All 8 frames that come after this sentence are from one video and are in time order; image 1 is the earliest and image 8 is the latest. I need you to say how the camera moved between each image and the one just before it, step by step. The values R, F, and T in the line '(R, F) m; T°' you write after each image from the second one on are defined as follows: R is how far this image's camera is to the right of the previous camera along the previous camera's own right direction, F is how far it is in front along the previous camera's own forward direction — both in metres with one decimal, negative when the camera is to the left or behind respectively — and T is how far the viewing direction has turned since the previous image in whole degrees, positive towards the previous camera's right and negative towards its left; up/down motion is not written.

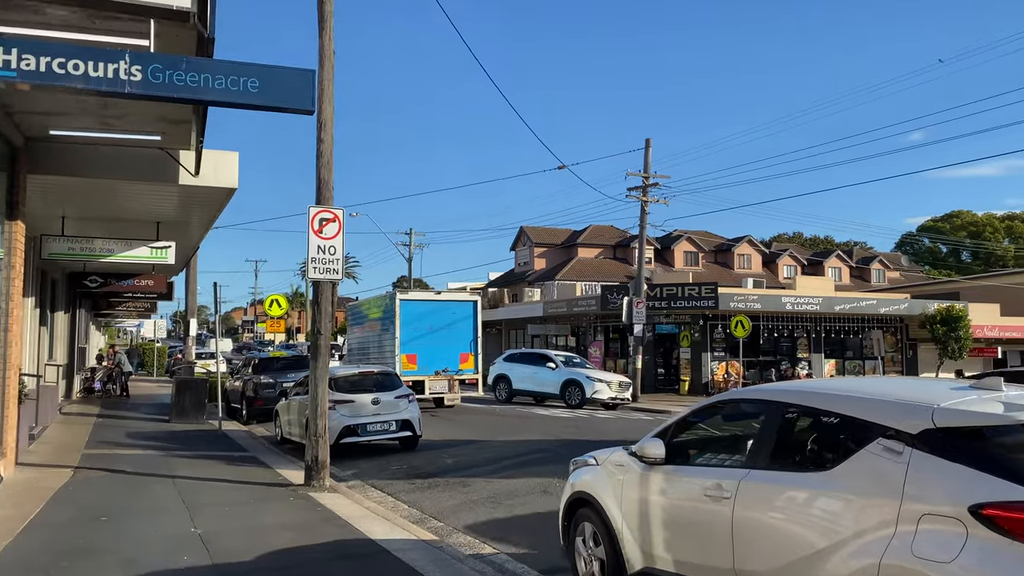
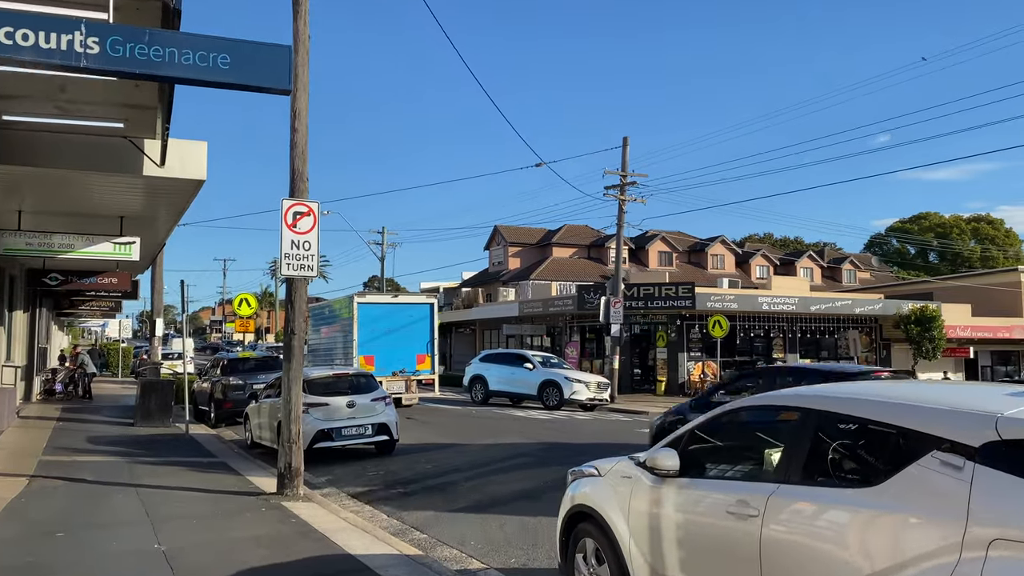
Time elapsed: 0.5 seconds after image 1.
(-0.1, +0.4) m; +2°
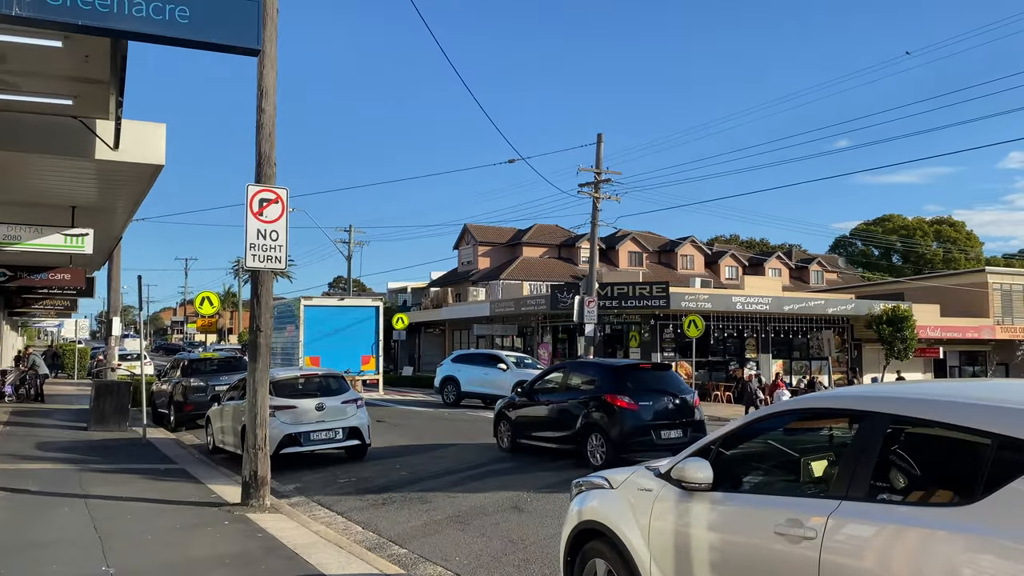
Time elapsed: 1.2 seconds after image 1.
(-0.2, +0.6) m; +2°
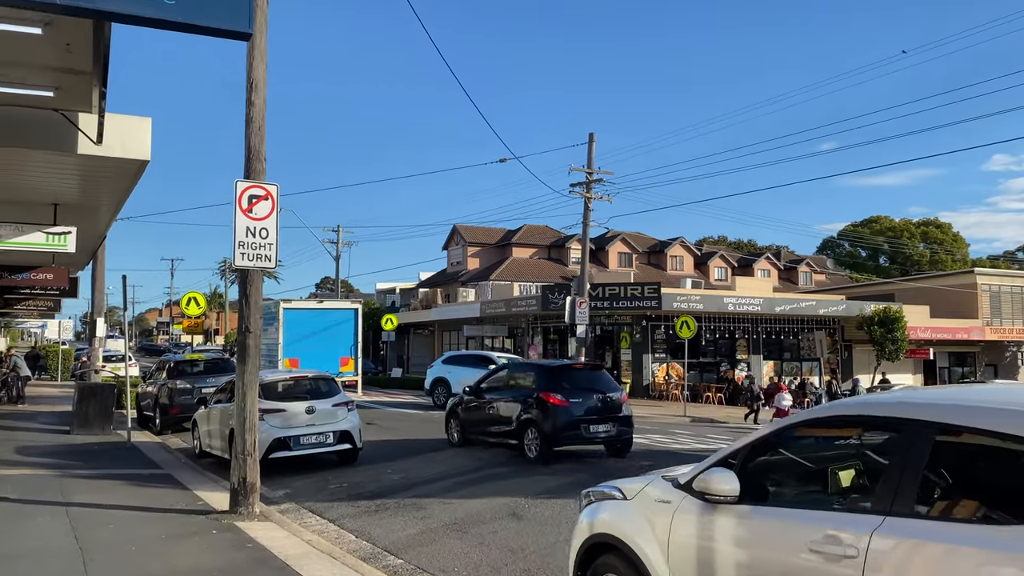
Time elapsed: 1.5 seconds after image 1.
(-0.1, +0.3) m; +1°
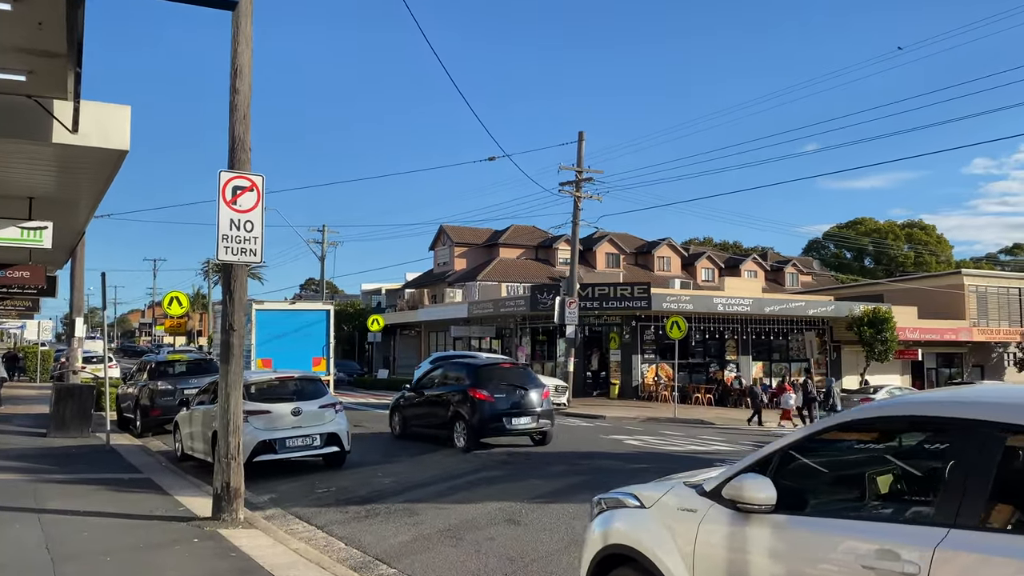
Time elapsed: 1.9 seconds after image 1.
(-0.1, +0.3) m; +1°
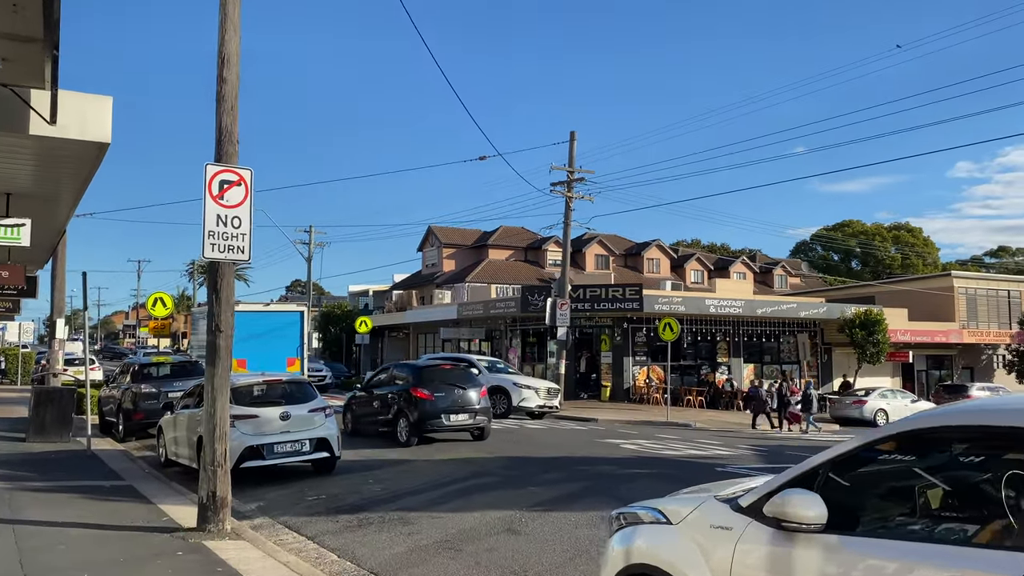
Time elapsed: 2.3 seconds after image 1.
(-0.1, +0.3) m; +1°
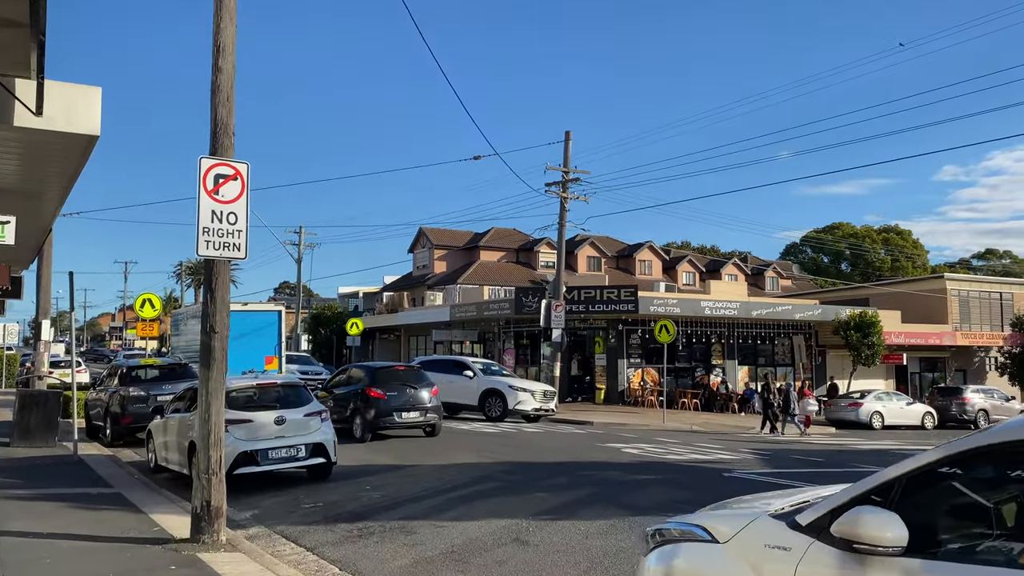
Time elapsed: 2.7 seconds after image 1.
(-0.2, +0.3) m; +1°
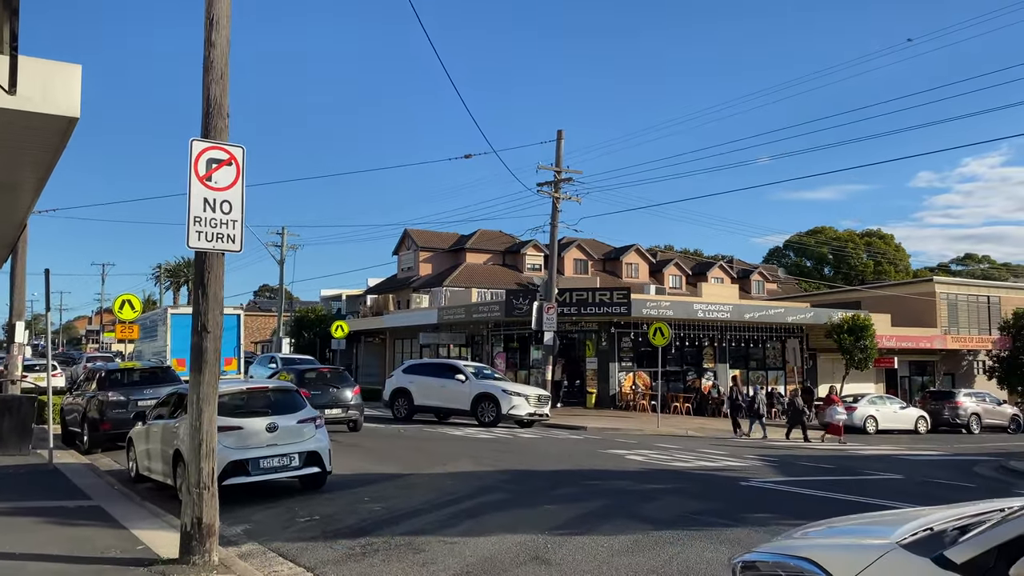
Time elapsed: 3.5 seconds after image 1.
(-0.3, +0.6) m; +1°
